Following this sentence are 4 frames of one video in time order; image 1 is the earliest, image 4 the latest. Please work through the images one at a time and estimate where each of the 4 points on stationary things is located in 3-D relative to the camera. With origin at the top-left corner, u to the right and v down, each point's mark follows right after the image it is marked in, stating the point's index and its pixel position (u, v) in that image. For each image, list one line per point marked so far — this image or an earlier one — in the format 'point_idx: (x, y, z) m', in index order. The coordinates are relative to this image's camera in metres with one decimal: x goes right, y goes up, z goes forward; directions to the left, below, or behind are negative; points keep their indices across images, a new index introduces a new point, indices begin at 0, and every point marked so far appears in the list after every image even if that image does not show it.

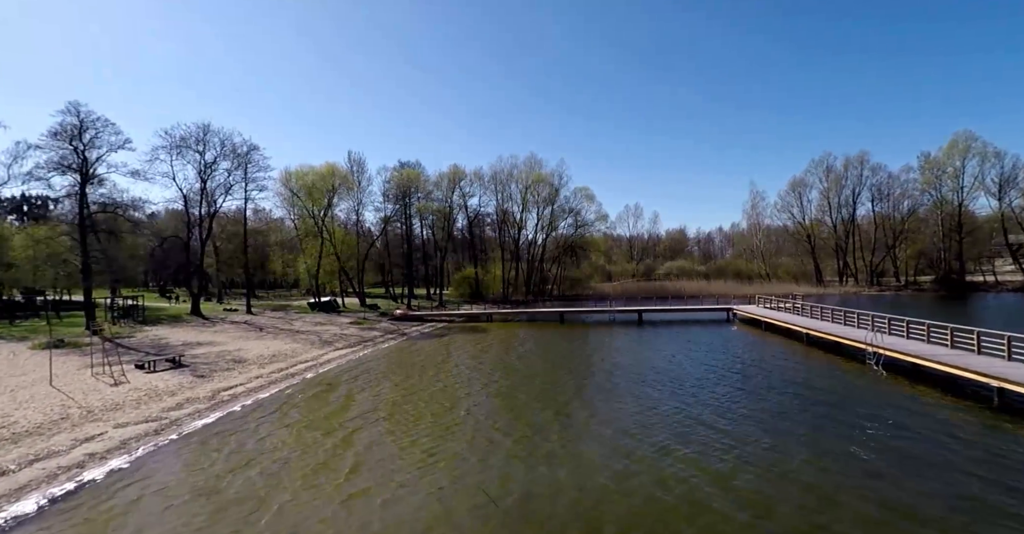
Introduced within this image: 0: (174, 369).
0: (-12.3, -3.7, +19.1) m
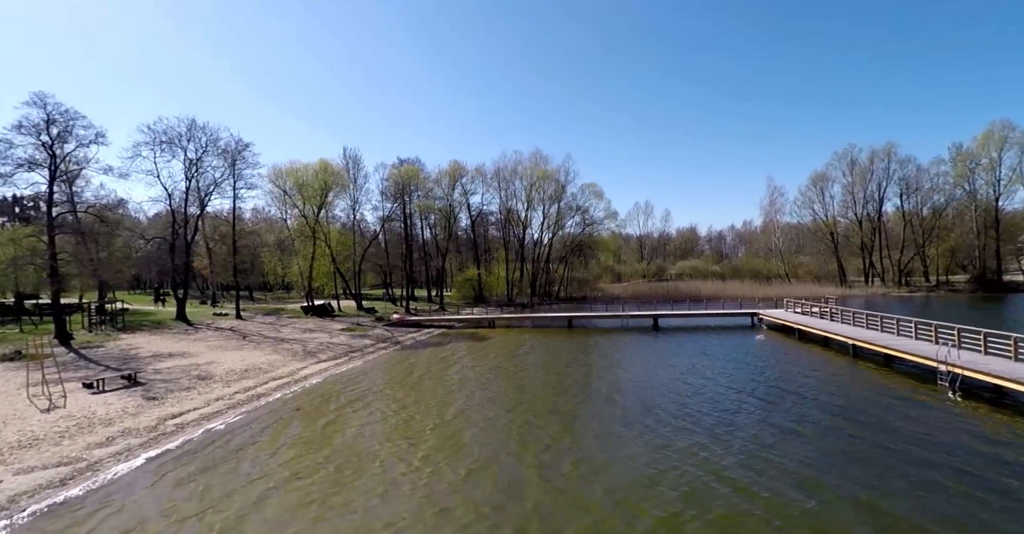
0: (-12.3, -3.9, +16.7) m
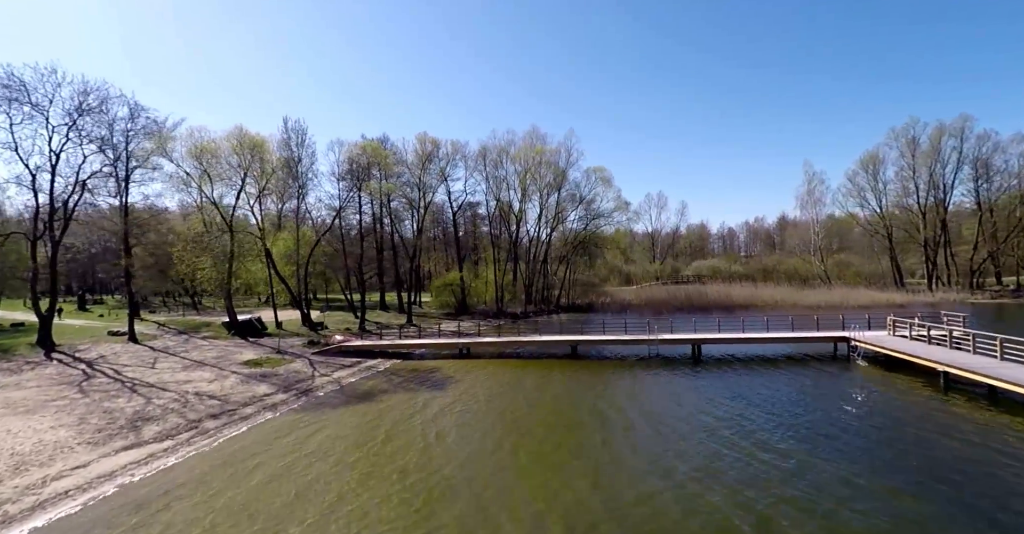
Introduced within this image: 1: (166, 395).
0: (-13.2, -4.2, +7.0) m
1: (-11.2, -4.1, +17.0) m
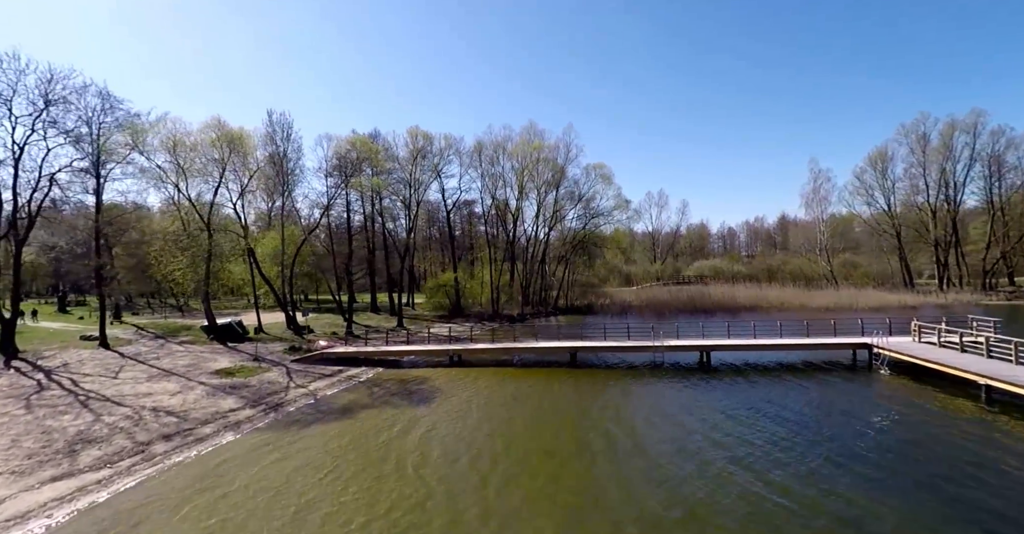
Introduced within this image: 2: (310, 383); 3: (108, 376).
0: (-13.3, -4.2, +5.3) m
1: (-11.4, -4.2, +15.3) m
2: (-7.2, -4.1, +18.8) m
3: (-15.4, -4.1, +20.0) m
